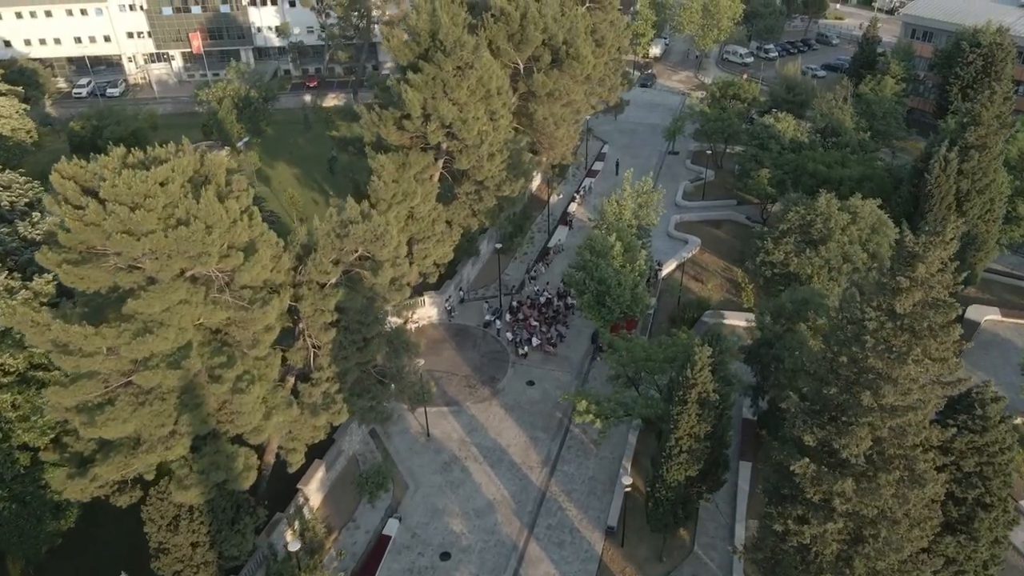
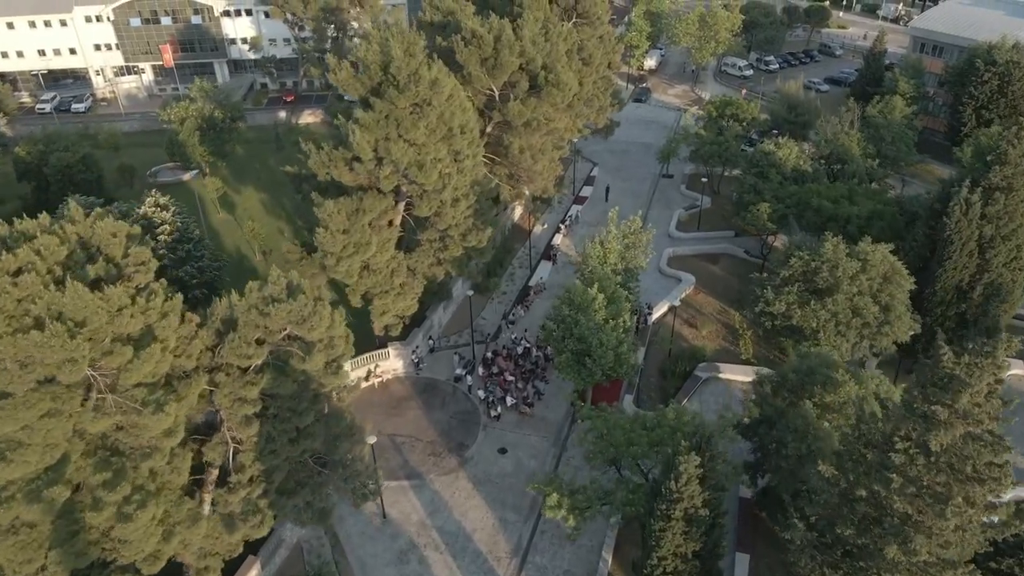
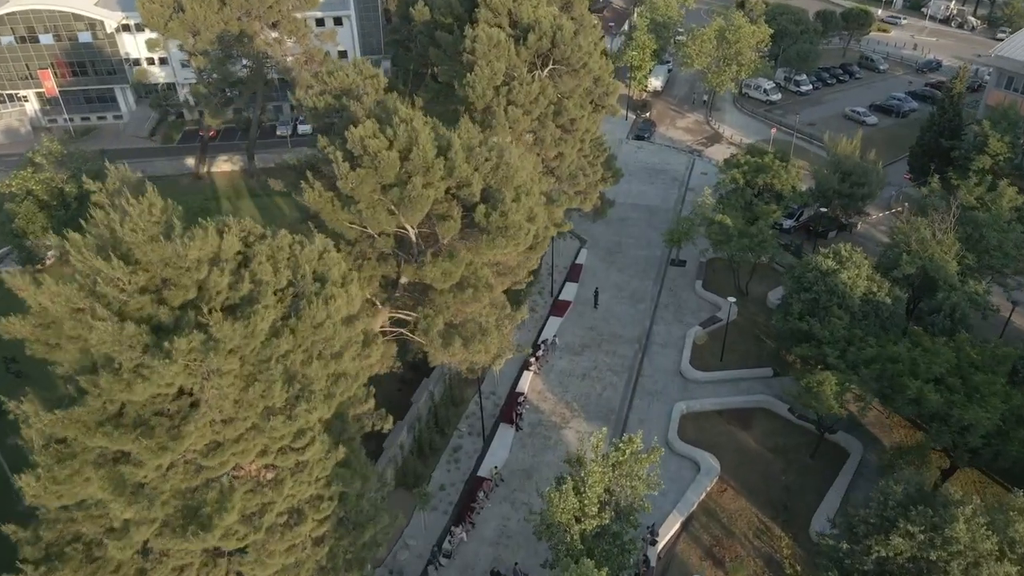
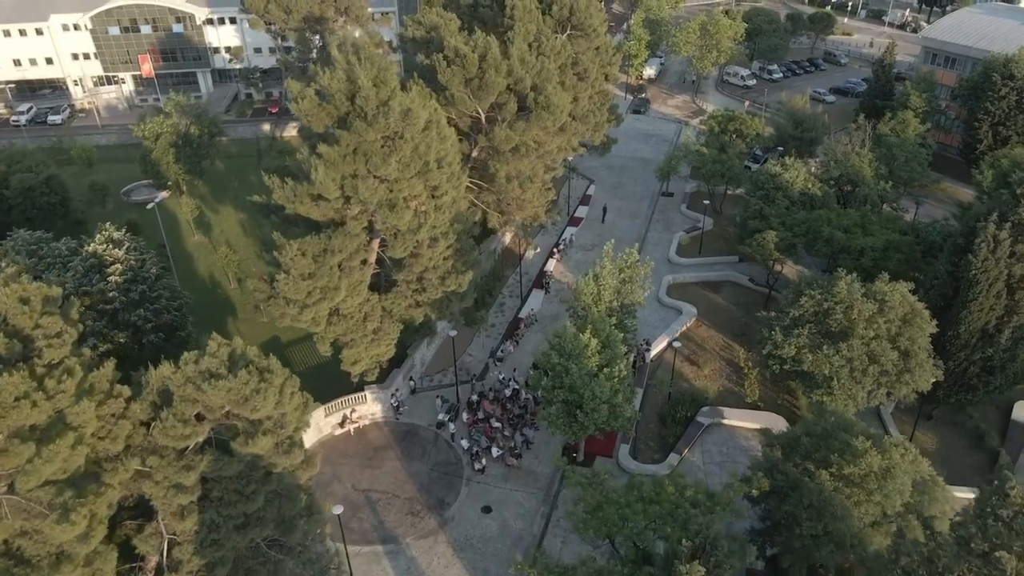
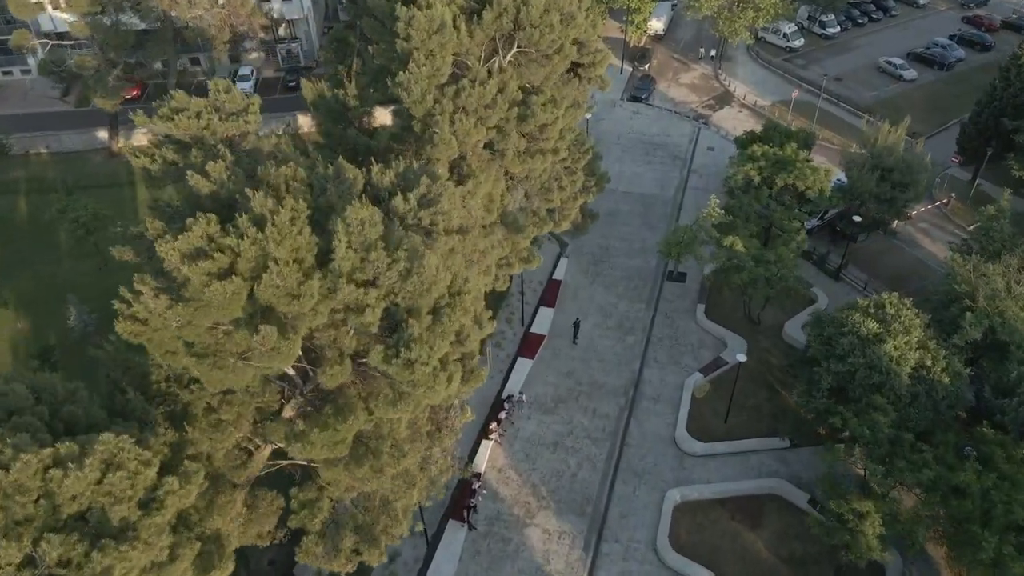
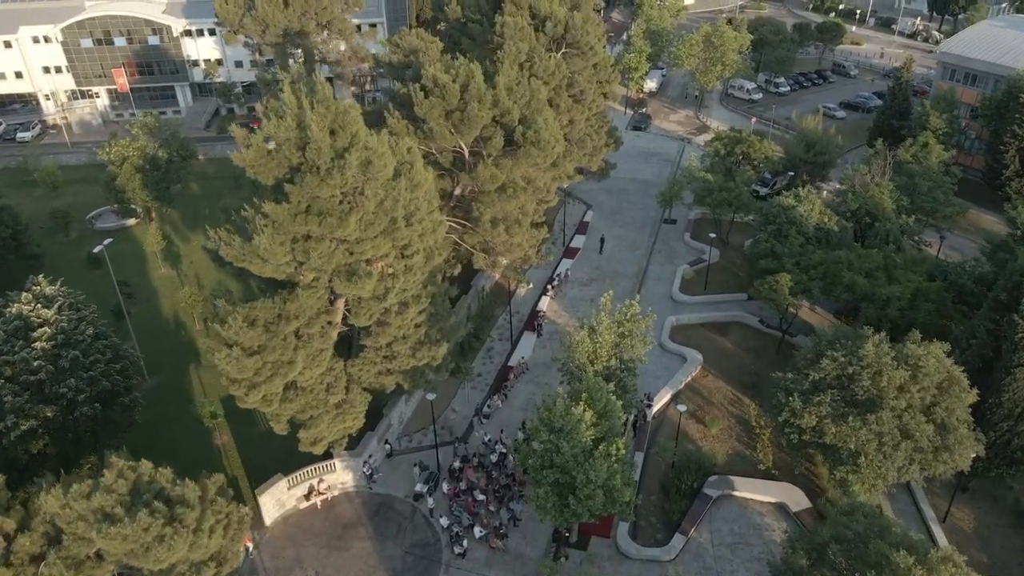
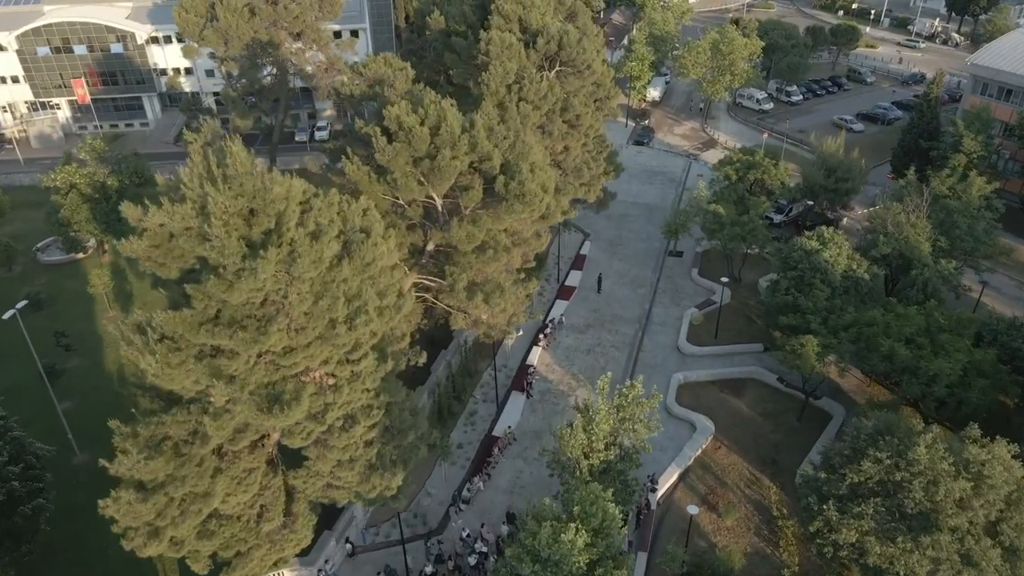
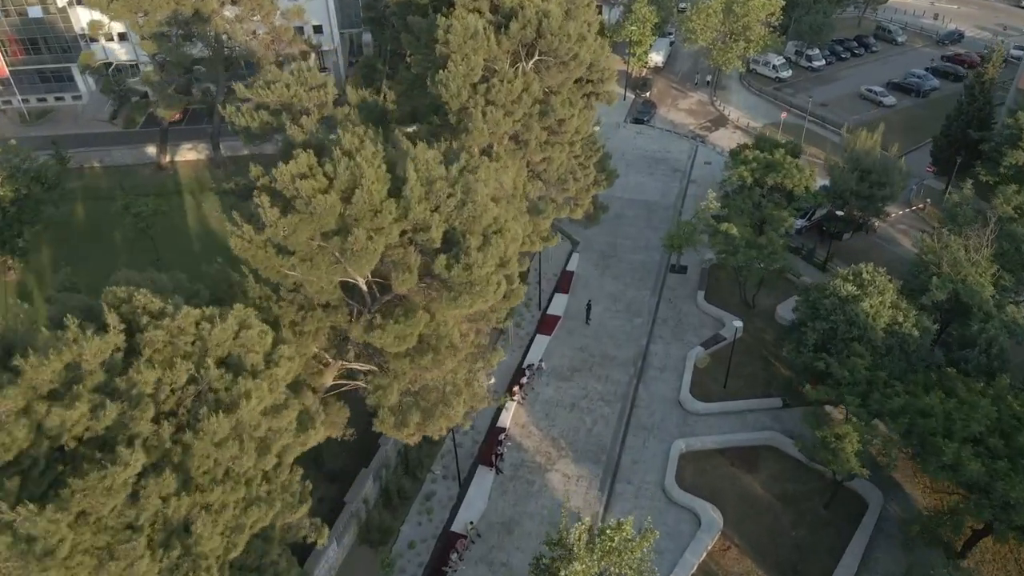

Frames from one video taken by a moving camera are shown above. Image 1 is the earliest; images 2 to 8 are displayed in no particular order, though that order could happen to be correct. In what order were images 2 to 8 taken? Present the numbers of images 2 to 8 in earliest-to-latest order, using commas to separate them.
2, 4, 6, 7, 3, 8, 5
